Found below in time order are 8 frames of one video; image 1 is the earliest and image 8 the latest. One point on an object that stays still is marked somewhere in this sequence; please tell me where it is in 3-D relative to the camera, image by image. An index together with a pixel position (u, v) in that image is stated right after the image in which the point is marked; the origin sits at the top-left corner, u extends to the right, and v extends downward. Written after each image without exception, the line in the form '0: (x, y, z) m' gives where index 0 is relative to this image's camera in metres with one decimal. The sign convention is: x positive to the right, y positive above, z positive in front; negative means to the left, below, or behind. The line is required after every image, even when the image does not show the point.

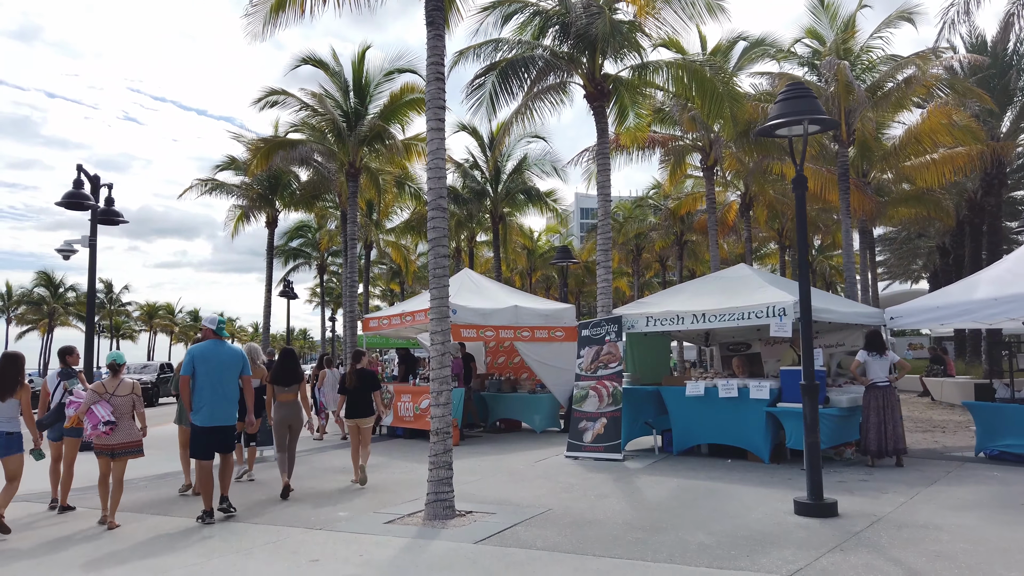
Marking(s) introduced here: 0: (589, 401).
0: (+1.1, -1.6, +10.8) m
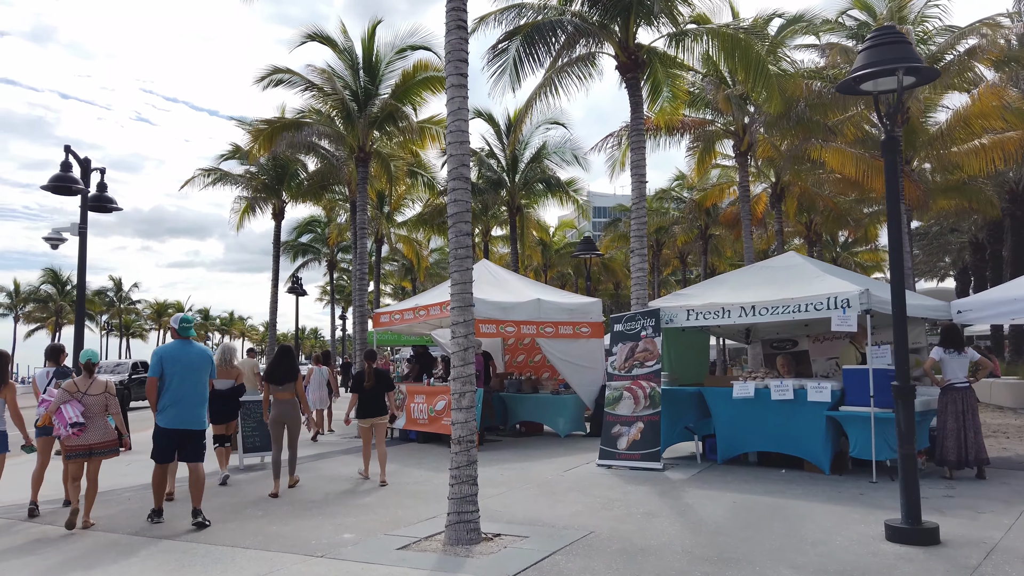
0: (+1.4, -1.5, +9.7) m
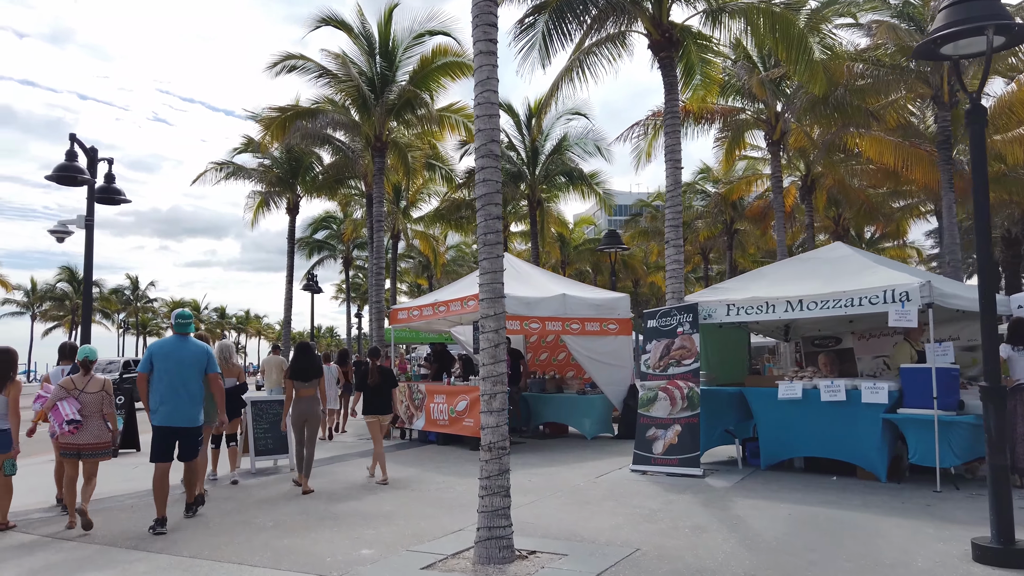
0: (+1.7, -1.4, +9.1) m
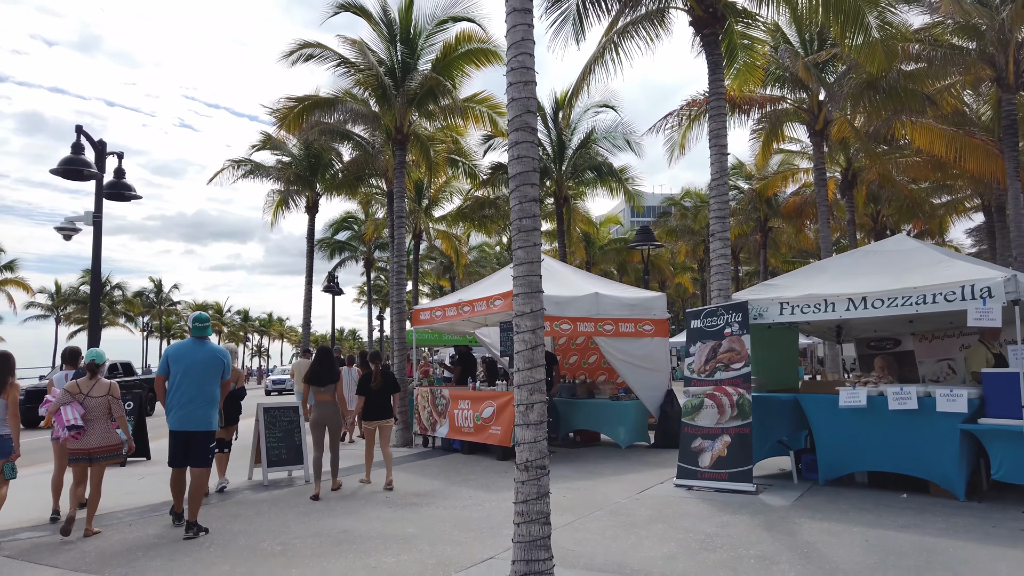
0: (+2.1, -1.3, +8.3) m
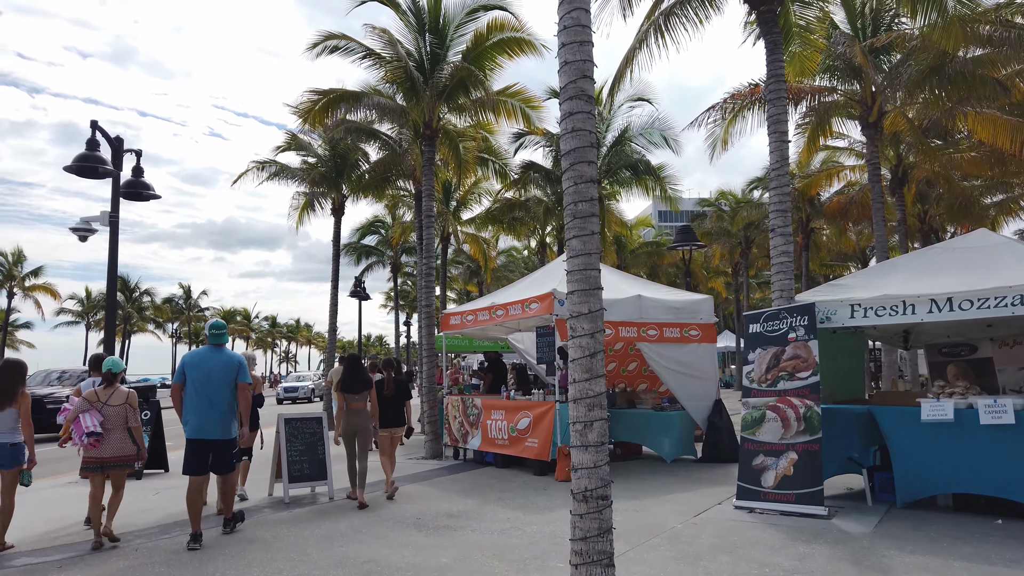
0: (+2.5, -1.3, +7.5) m
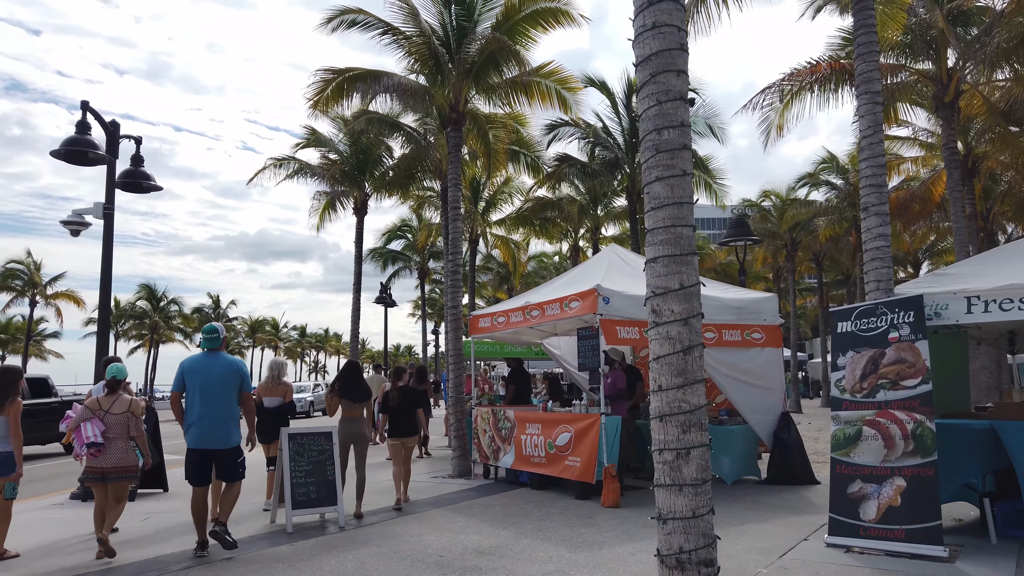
0: (+2.8, -1.3, +6.1) m
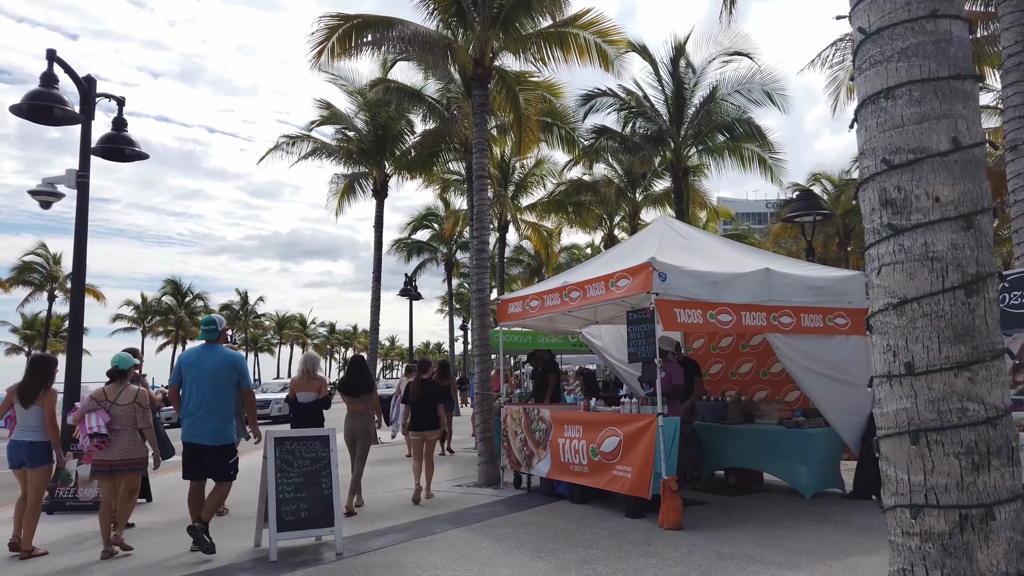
0: (+3.0, -1.0, +4.6) m
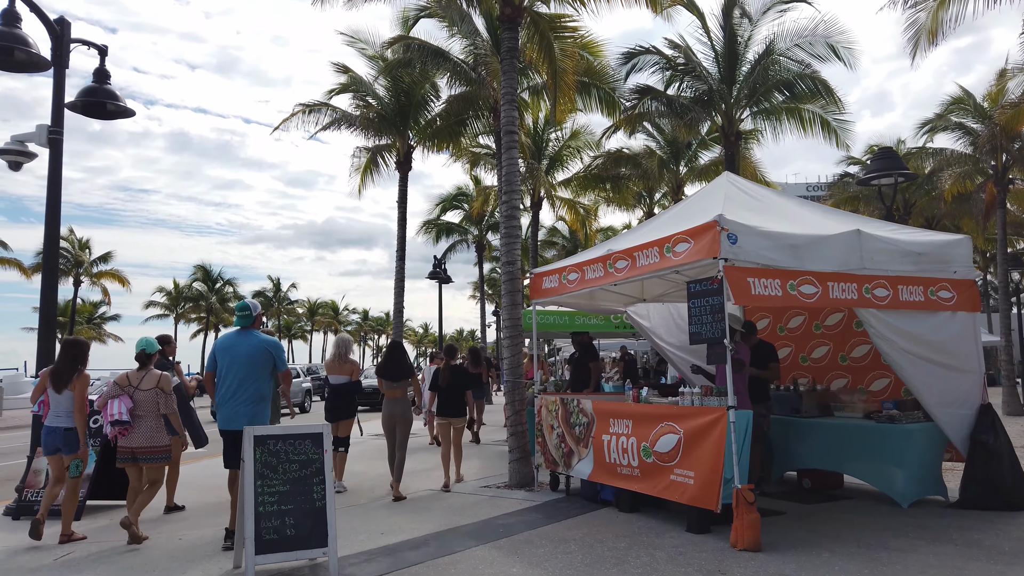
0: (+3.2, -0.8, +3.2) m
